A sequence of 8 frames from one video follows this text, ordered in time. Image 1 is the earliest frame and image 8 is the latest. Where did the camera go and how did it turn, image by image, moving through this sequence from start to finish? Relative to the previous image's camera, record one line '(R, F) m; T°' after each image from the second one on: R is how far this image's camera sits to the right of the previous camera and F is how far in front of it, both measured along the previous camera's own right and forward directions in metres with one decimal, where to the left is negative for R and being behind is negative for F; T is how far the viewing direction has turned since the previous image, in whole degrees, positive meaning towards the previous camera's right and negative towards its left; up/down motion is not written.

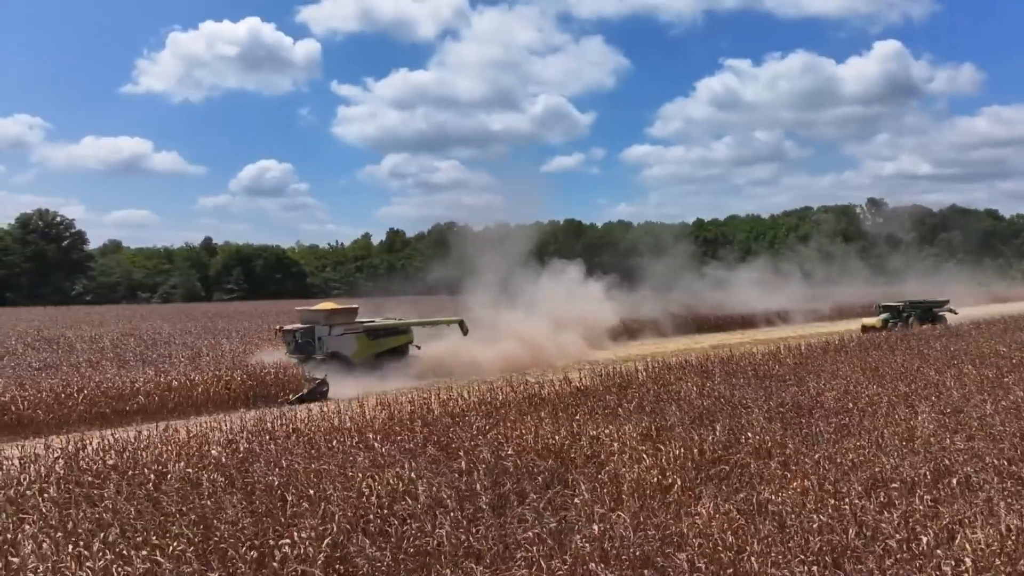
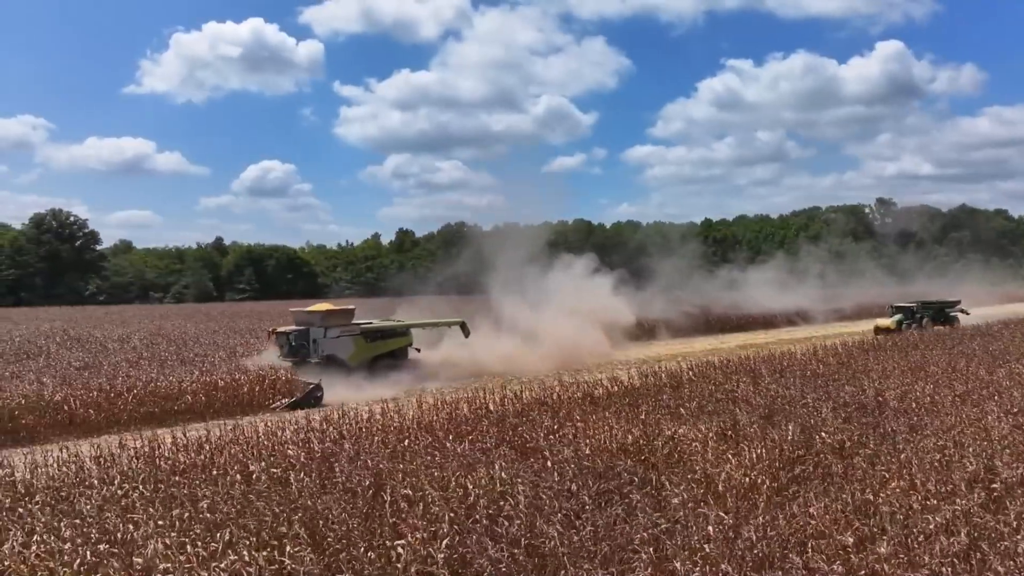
(-0.6, +0.1) m; 0°
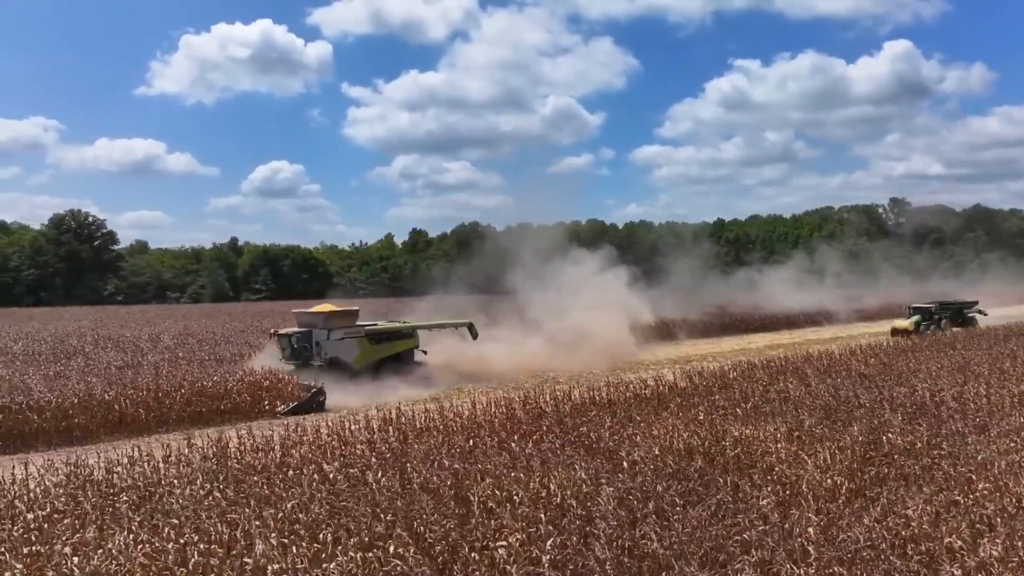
(-0.5, 0.0) m; -1°
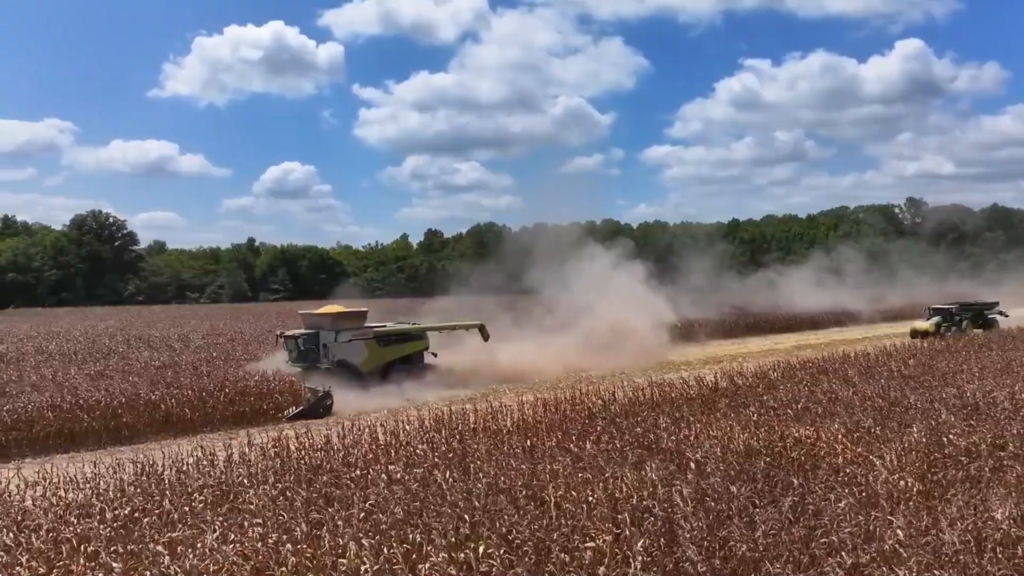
(-0.4, 0.0) m; -1°
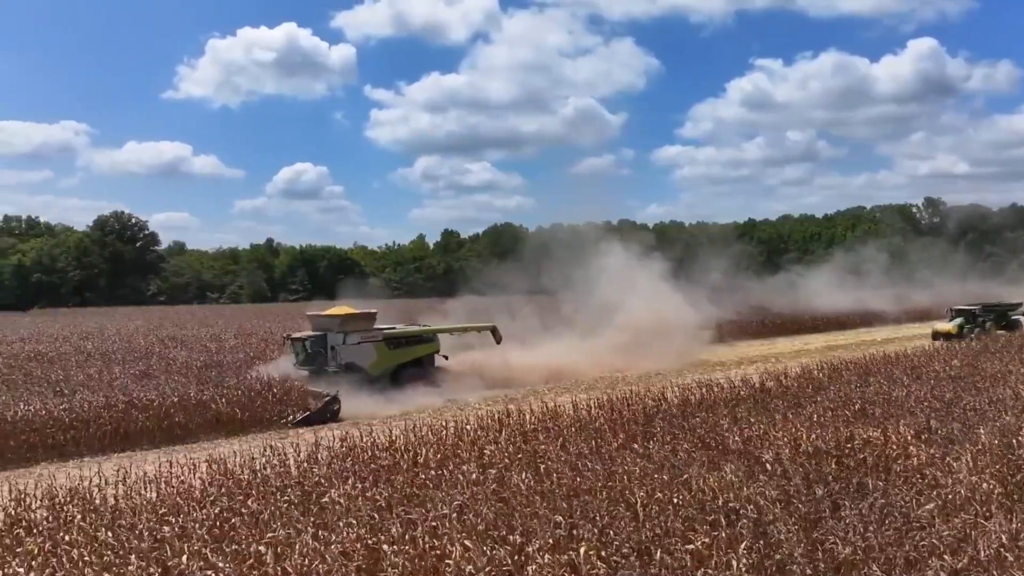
(-0.5, 0.0) m; -1°
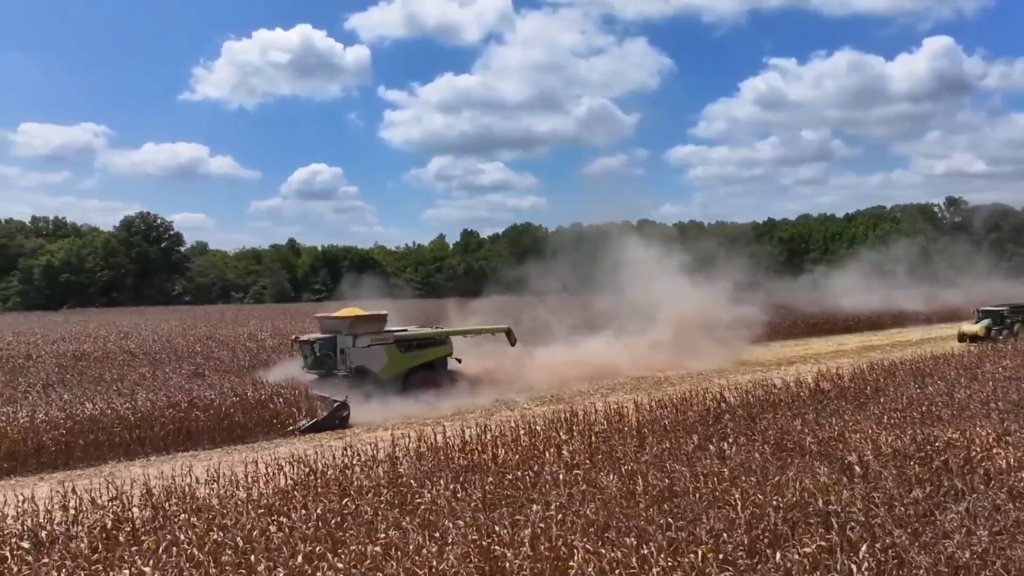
(-0.5, 0.0) m; -1°
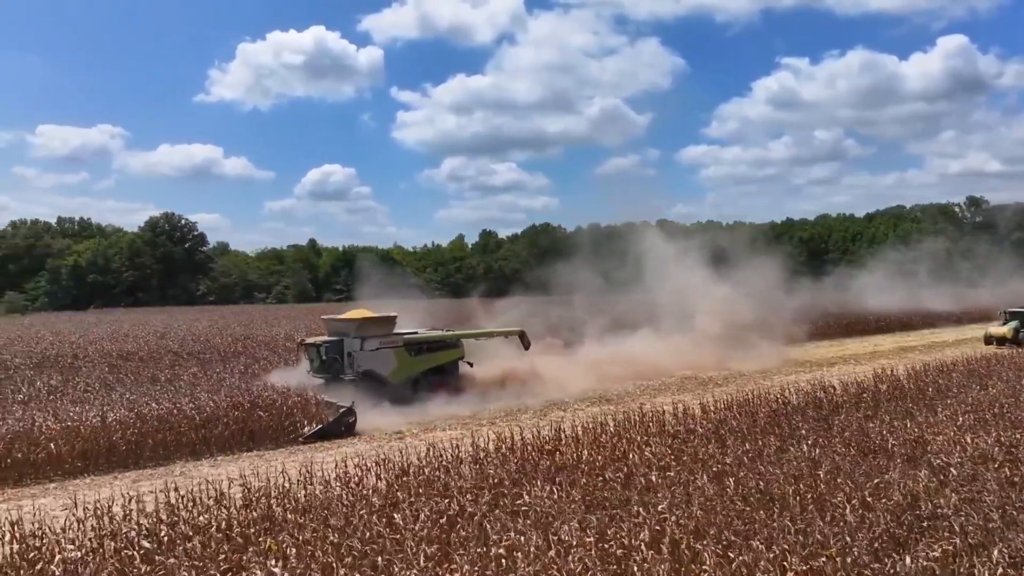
(-0.6, 0.0) m; -1°
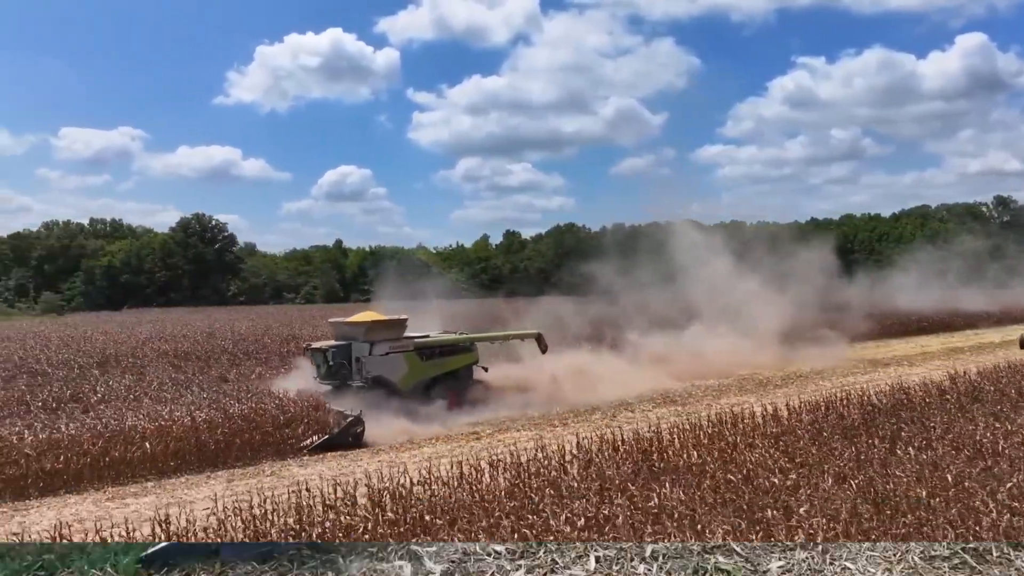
(-0.7, +0.1) m; -1°
